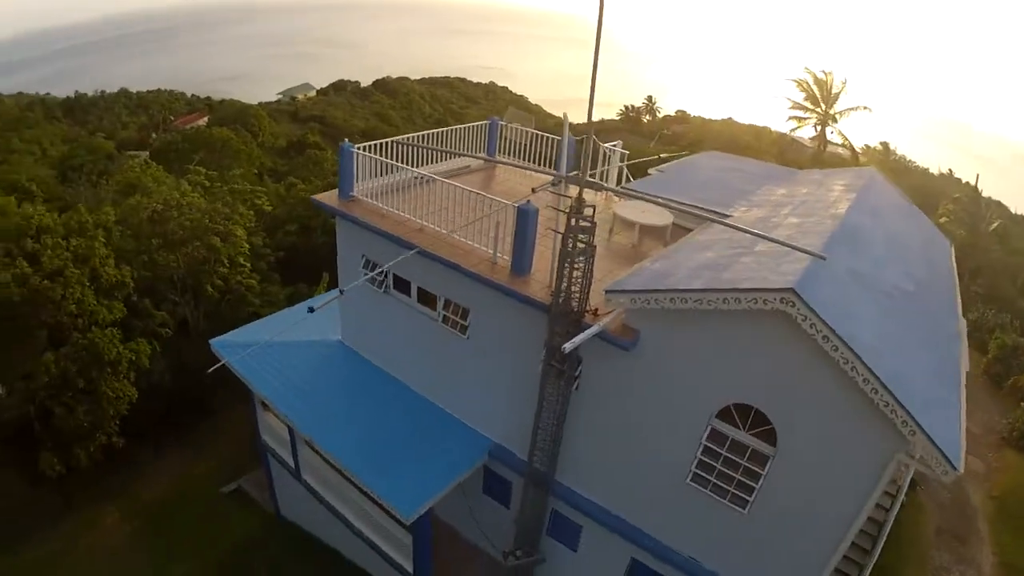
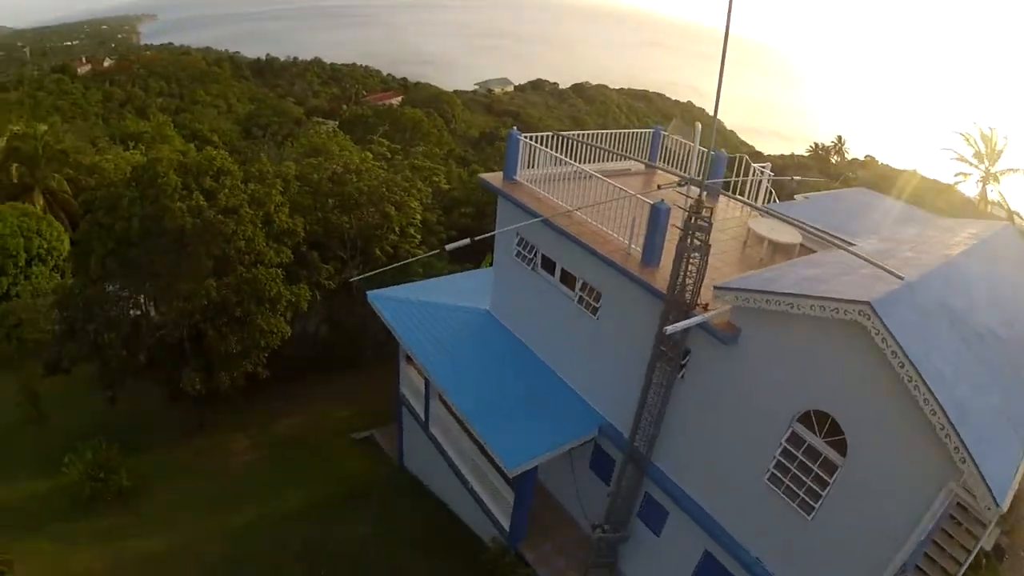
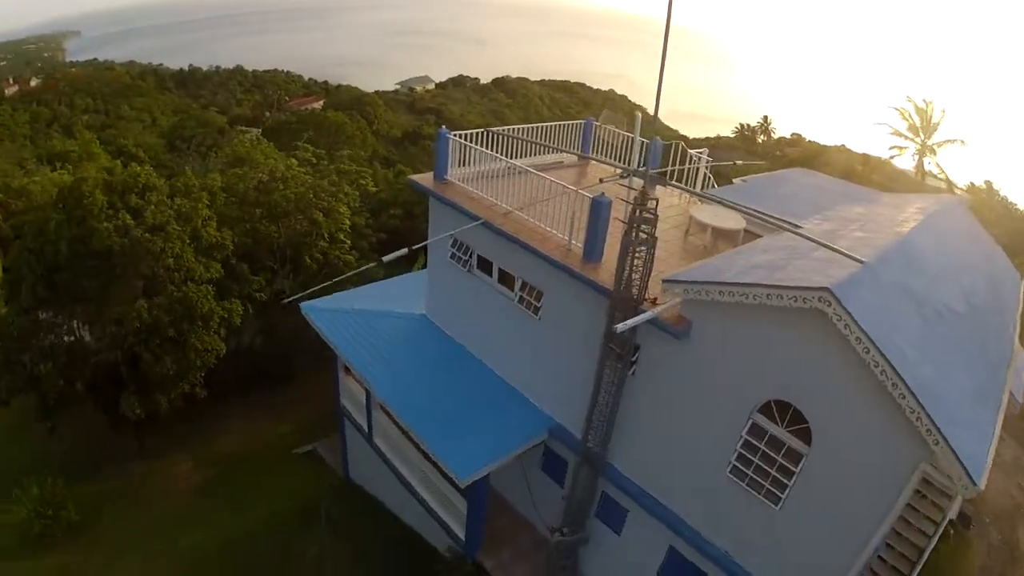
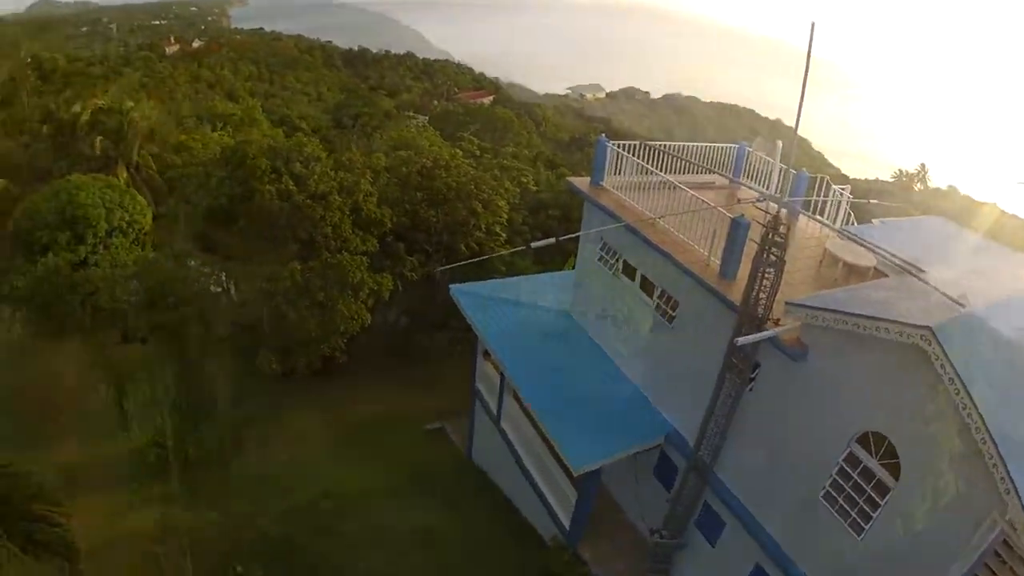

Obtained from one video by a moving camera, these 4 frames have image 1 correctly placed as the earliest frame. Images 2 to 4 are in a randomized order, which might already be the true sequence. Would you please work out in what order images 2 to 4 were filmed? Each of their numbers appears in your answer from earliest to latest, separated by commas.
3, 2, 4
